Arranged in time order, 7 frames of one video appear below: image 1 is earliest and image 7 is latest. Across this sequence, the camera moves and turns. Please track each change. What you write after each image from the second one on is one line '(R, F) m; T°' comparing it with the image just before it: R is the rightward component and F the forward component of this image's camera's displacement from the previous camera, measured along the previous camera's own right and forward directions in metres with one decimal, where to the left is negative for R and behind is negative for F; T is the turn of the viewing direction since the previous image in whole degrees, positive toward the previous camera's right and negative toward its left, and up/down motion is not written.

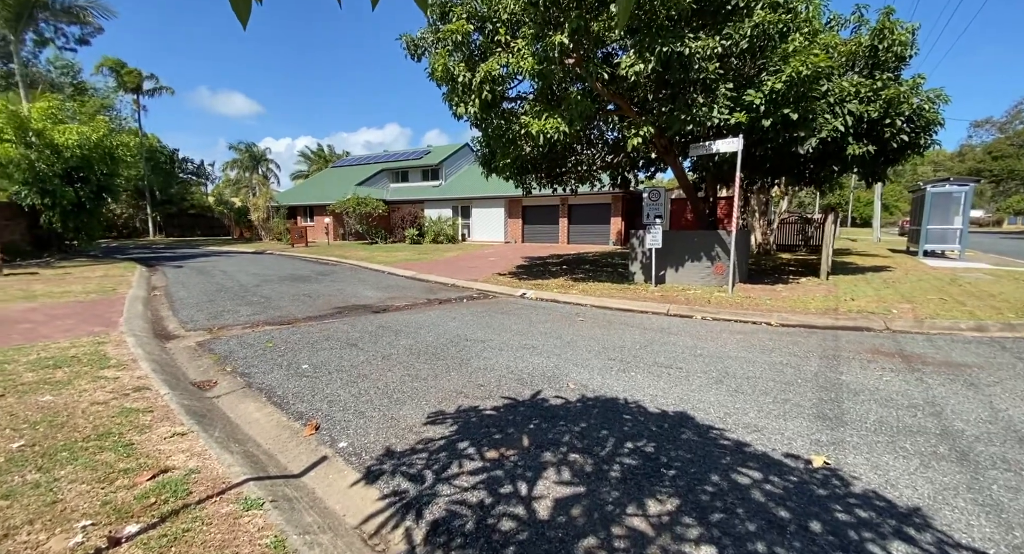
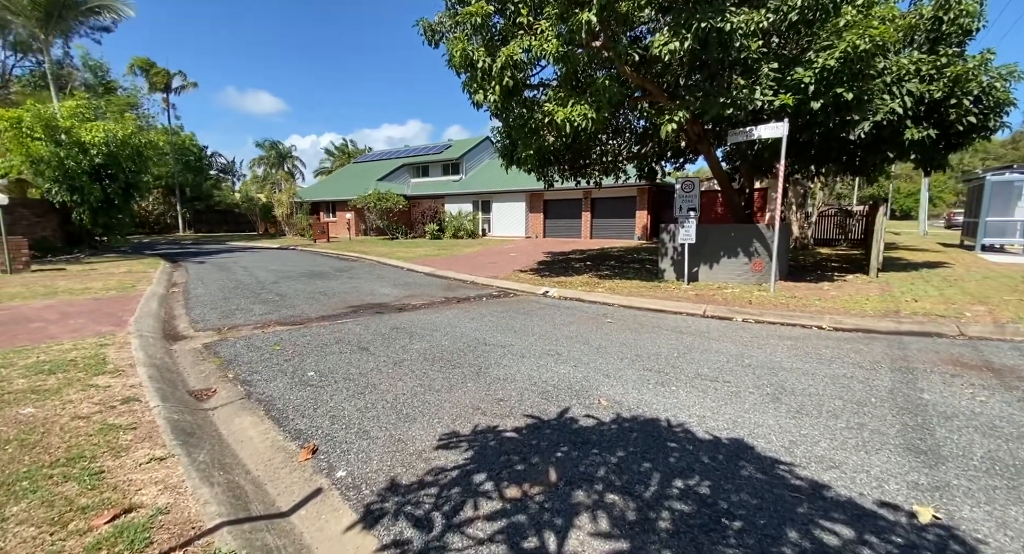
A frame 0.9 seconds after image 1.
(0.0, +0.5) m; -3°
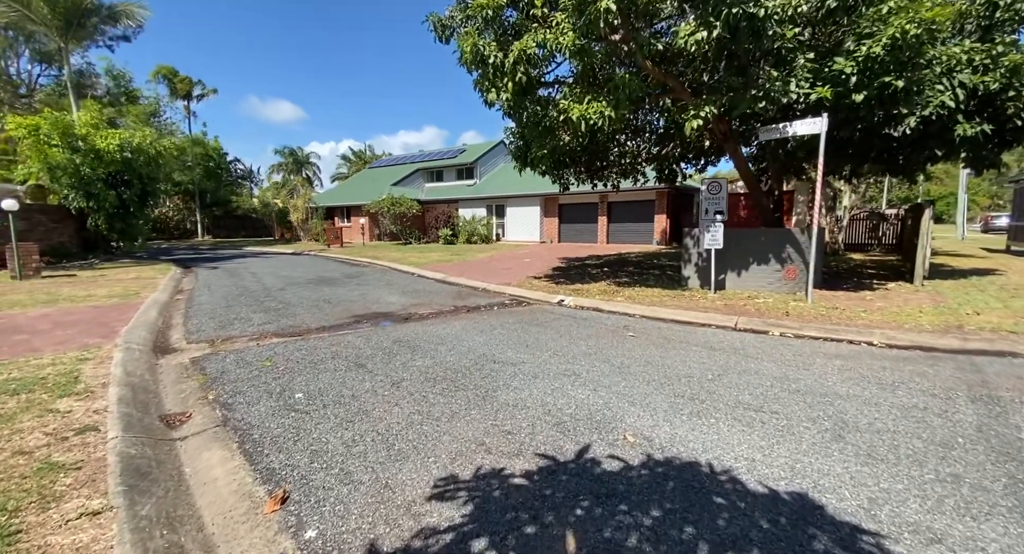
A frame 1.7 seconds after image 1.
(0.0, +0.5) m; -2°
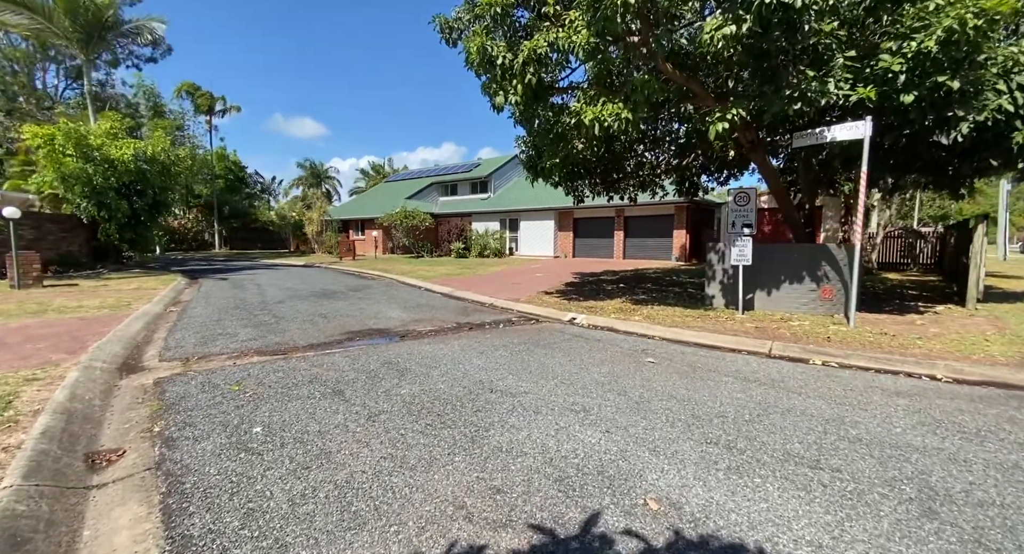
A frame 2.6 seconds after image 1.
(+0.1, +0.6) m; -2°
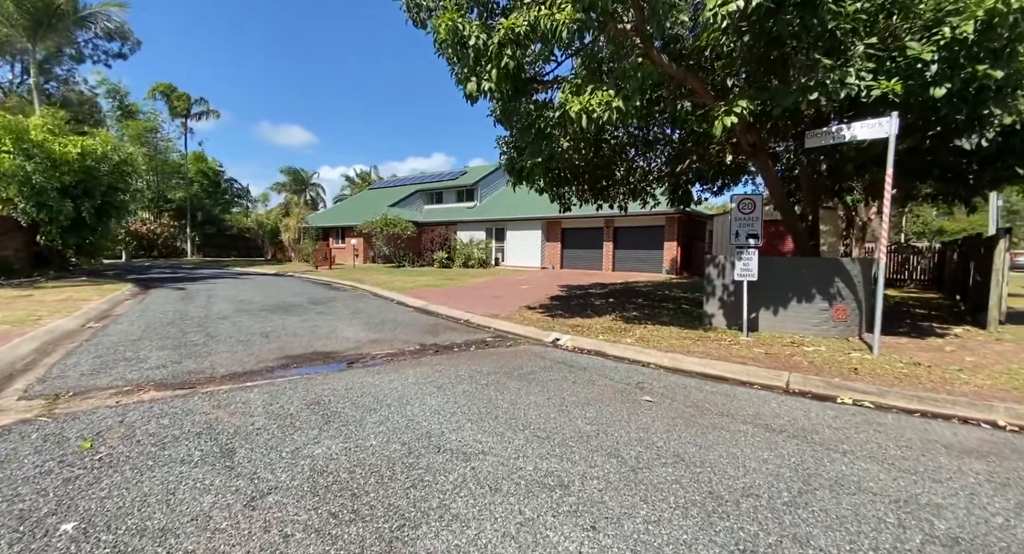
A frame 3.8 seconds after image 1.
(+0.2, +1.0) m; +1°
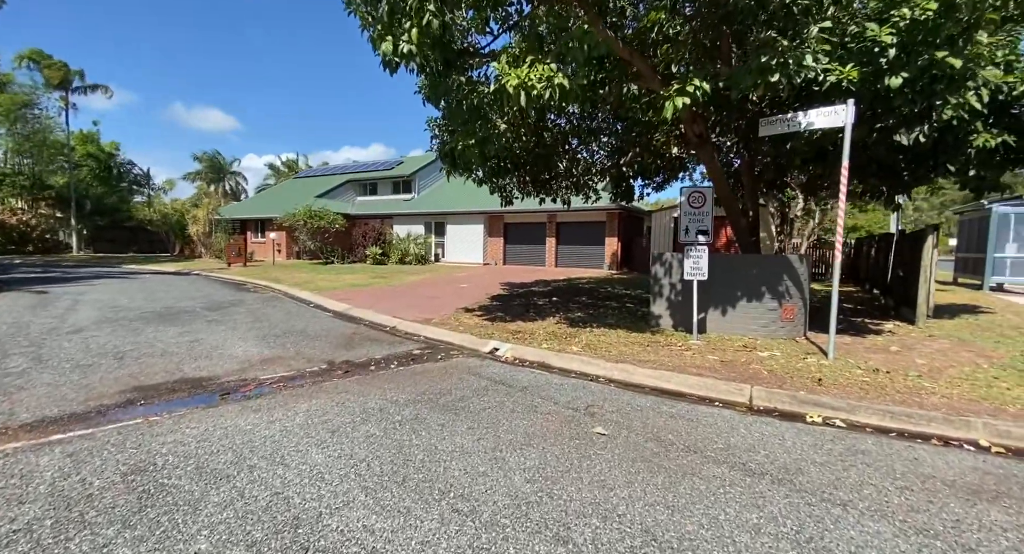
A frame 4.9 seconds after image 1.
(+0.2, +0.9) m; +7°
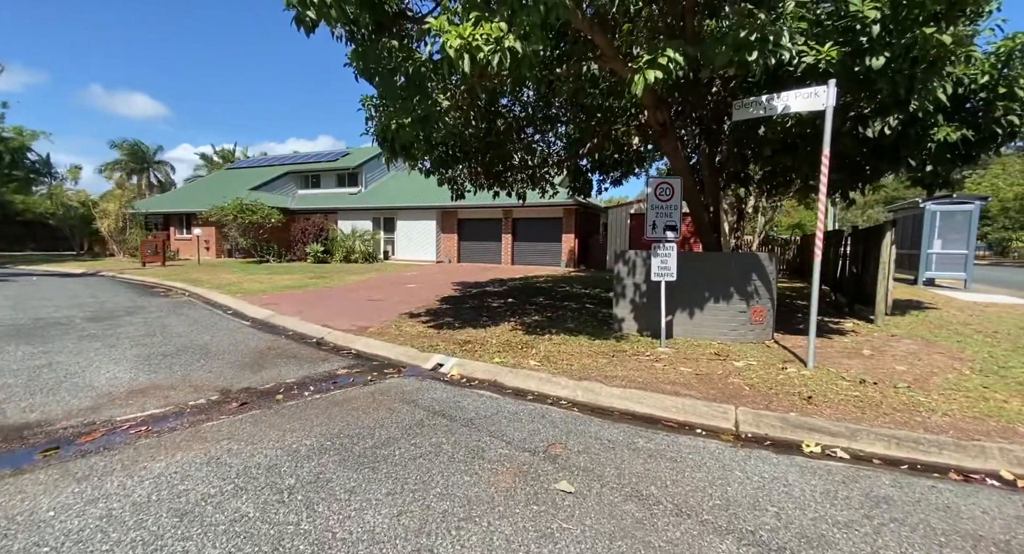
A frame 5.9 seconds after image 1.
(+0.1, +0.9) m; +6°
